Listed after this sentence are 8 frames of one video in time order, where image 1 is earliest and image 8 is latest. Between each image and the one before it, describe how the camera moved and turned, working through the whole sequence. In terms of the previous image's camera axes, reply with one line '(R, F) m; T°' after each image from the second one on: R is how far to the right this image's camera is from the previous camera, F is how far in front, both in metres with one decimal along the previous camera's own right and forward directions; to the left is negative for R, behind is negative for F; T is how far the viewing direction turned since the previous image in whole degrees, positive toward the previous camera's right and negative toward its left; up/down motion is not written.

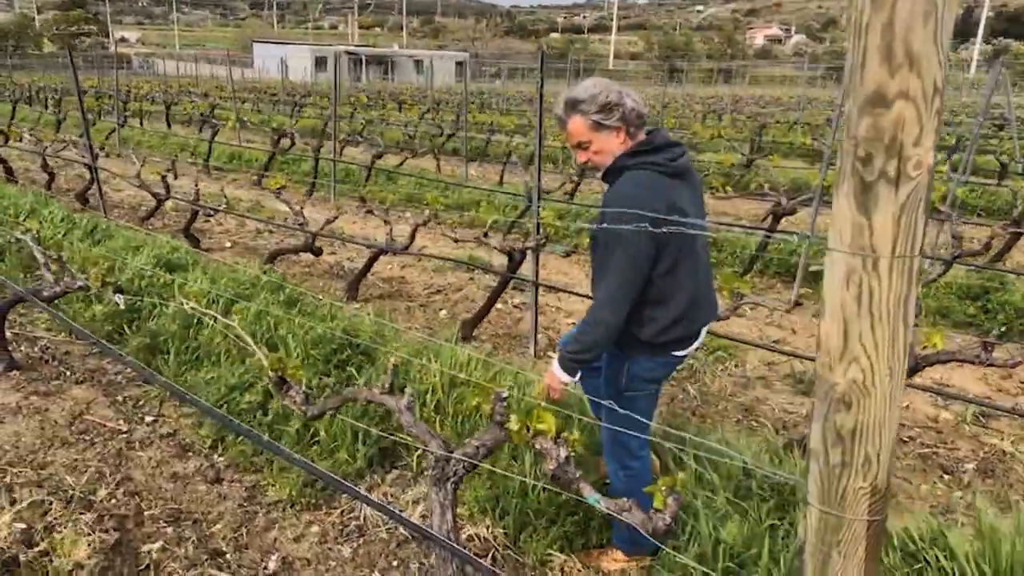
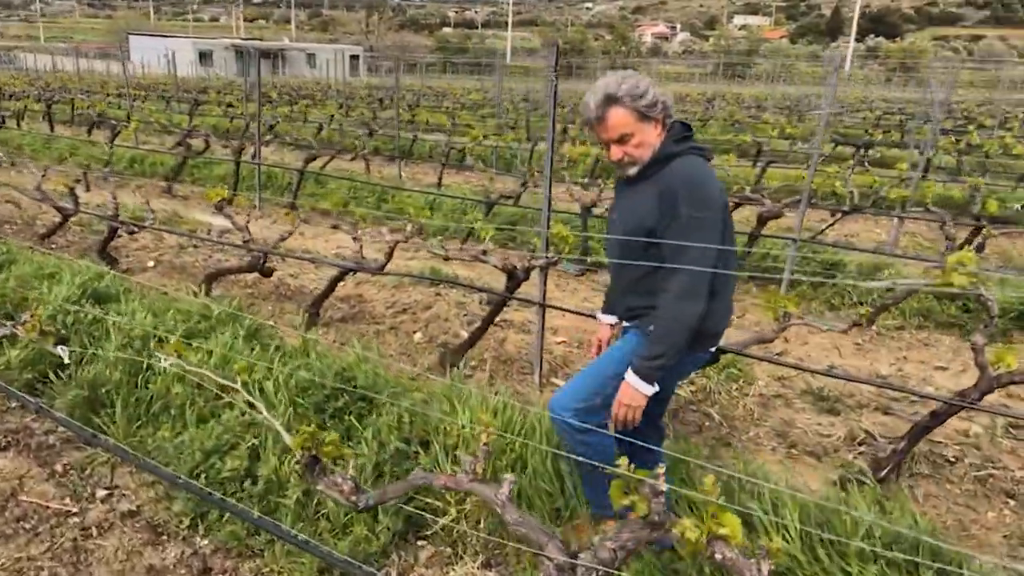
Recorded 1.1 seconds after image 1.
(-0.6, +0.5) m; +7°
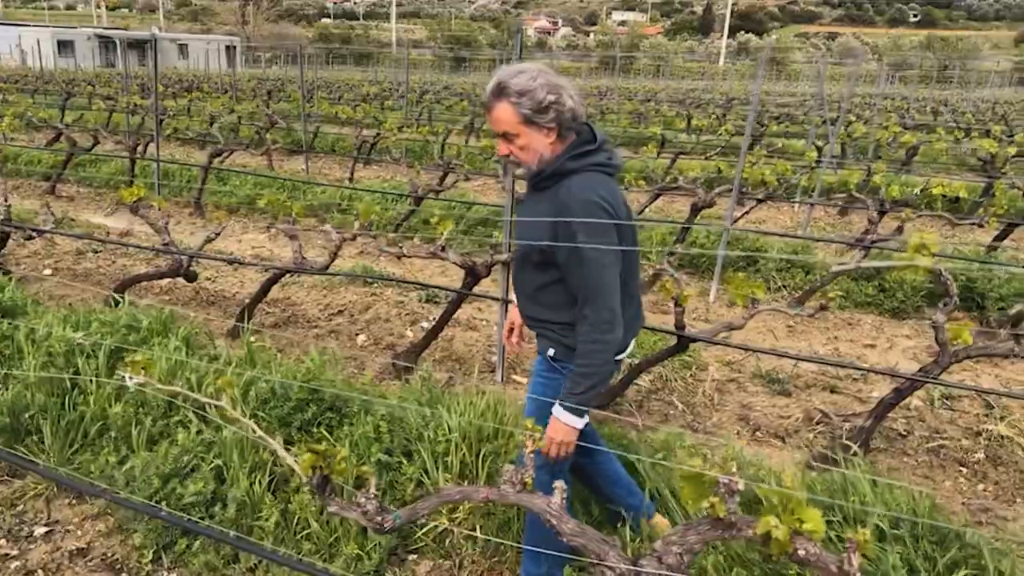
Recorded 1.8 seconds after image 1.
(-0.4, +0.1) m; +8°
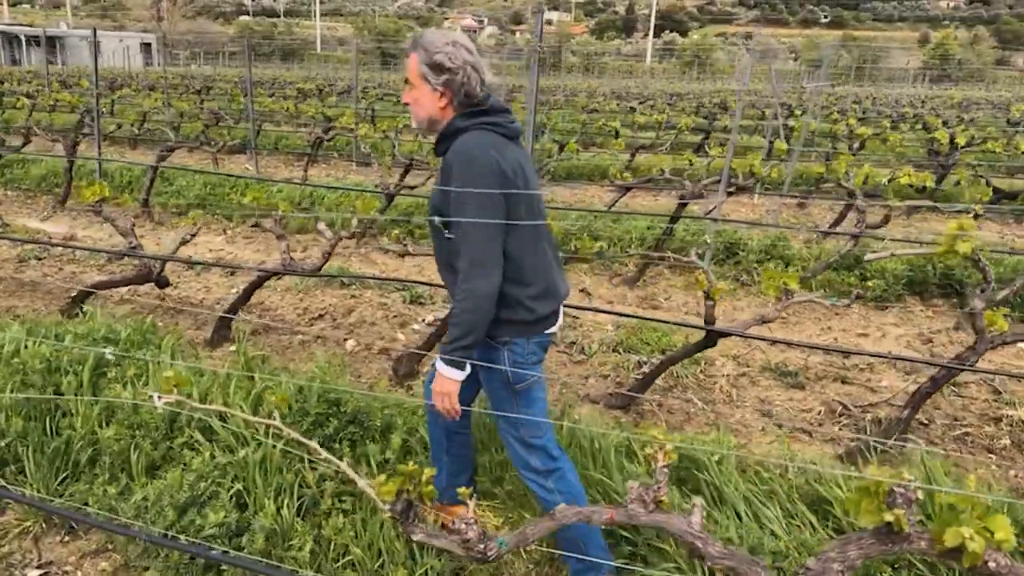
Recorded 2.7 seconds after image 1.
(-0.4, +0.2) m; +5°
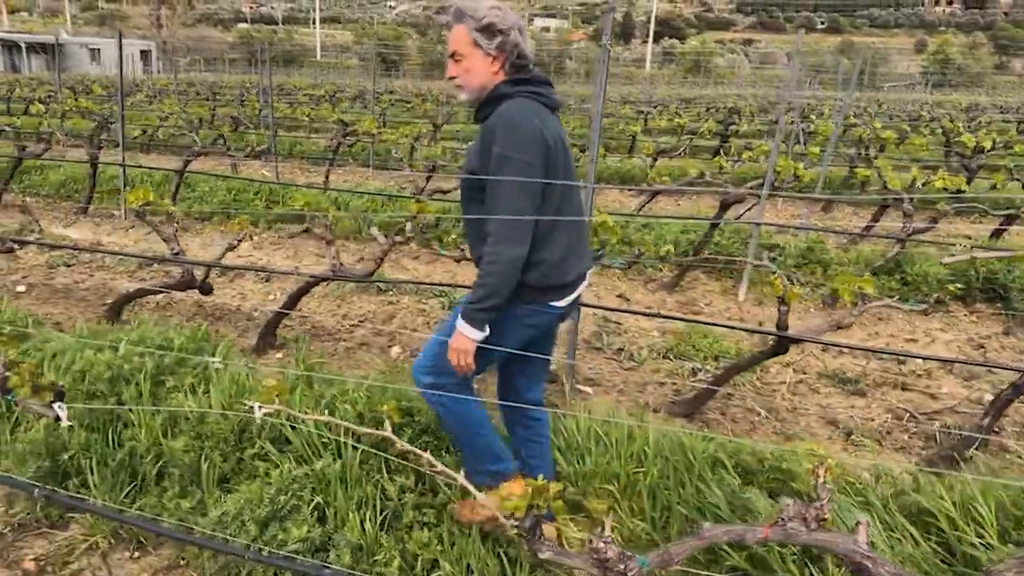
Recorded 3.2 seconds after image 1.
(-0.3, +0.1) m; 0°
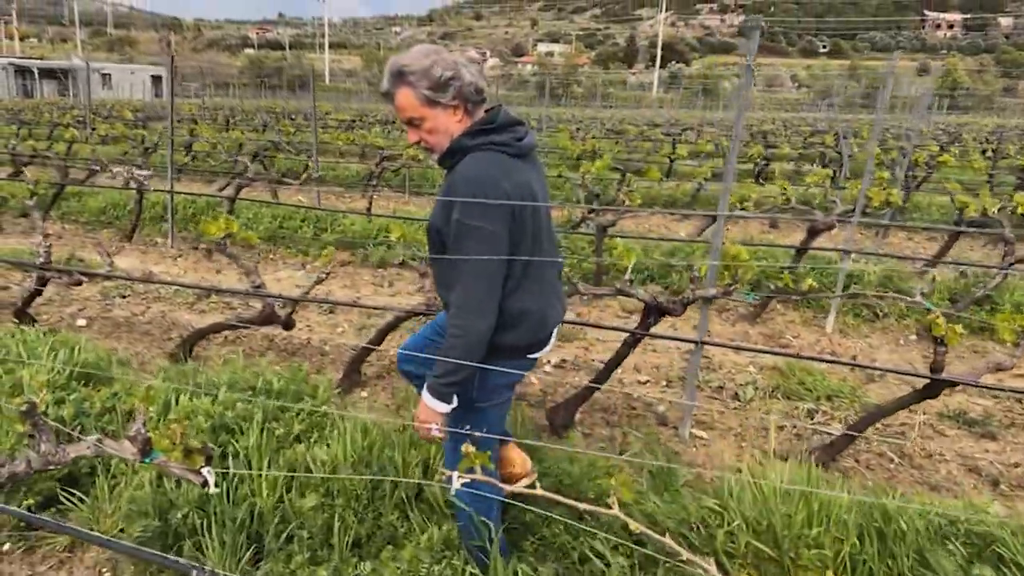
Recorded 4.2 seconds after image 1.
(-0.5, +0.3) m; 0°
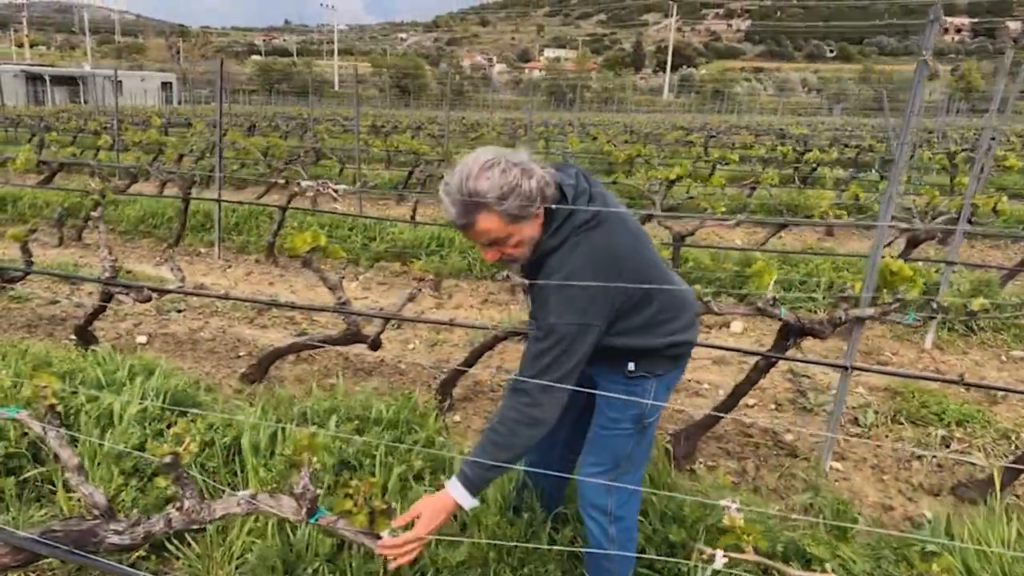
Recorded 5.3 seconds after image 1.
(-0.5, +0.3) m; 0°
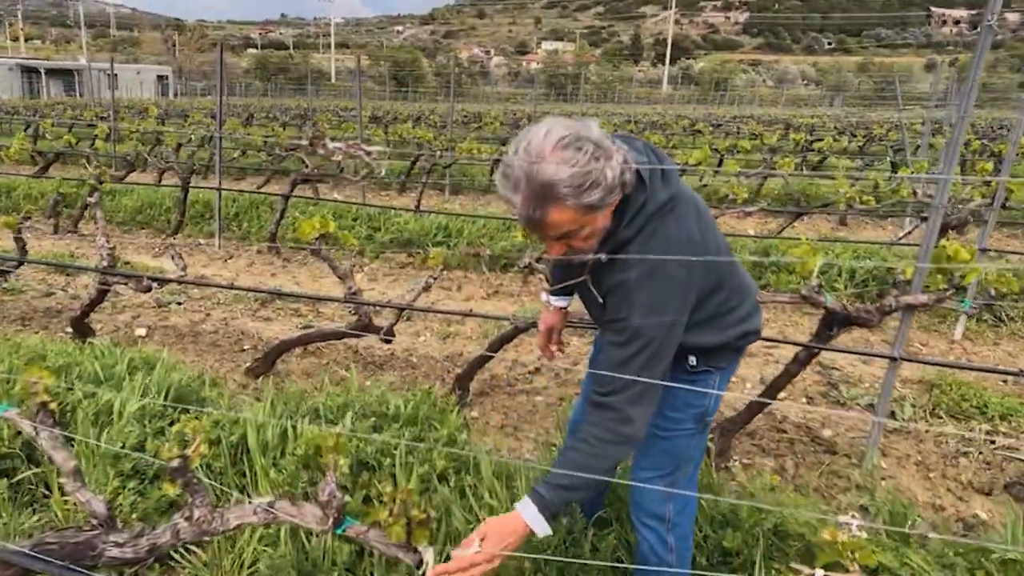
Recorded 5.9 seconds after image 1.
(-0.1, +0.2) m; 0°
